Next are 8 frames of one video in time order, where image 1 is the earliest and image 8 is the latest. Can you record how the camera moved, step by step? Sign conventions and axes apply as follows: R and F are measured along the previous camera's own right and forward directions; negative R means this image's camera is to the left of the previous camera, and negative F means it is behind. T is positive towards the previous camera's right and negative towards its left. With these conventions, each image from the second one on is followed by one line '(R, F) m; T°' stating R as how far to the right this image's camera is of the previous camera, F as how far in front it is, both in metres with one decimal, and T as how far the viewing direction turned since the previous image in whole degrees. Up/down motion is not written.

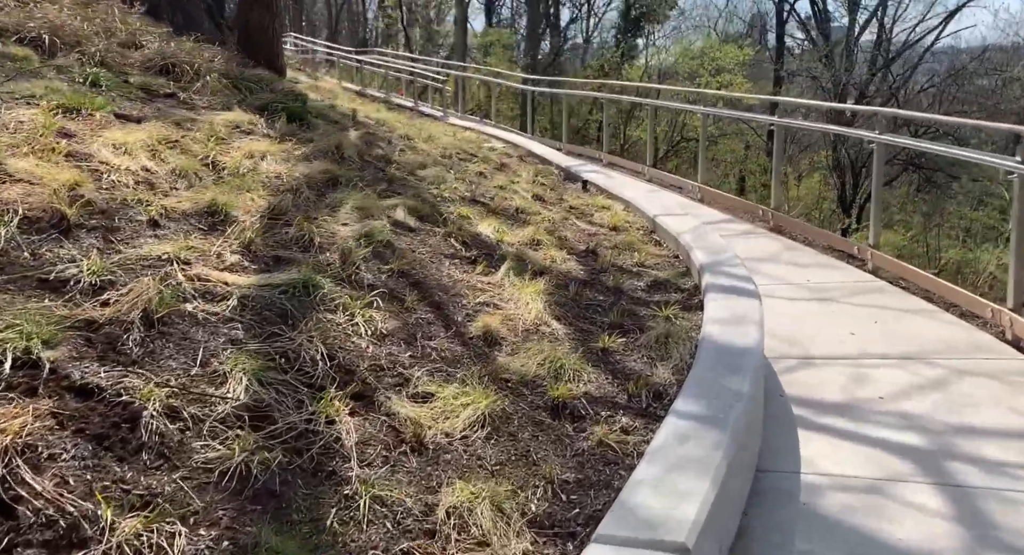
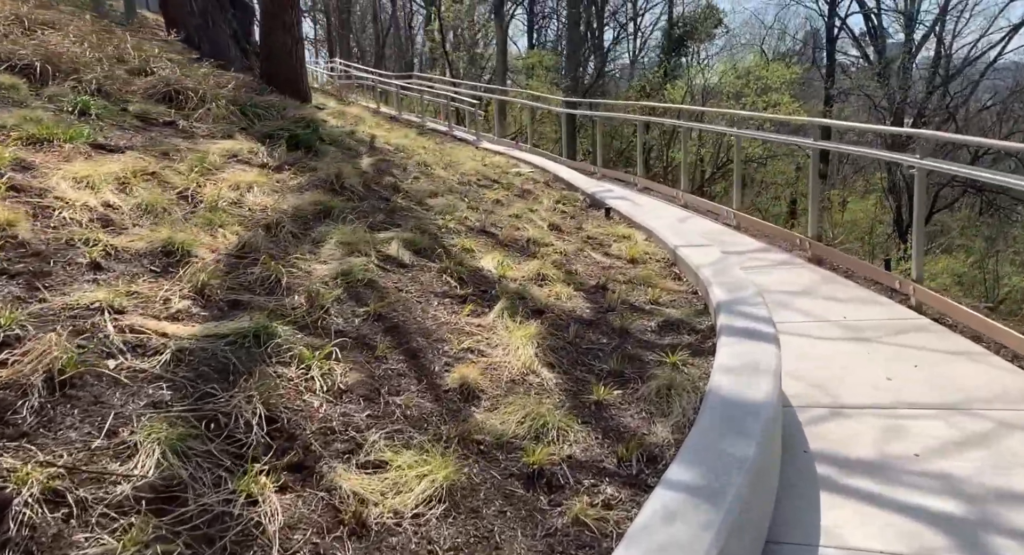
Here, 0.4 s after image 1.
(+0.2, +0.3) m; -3°
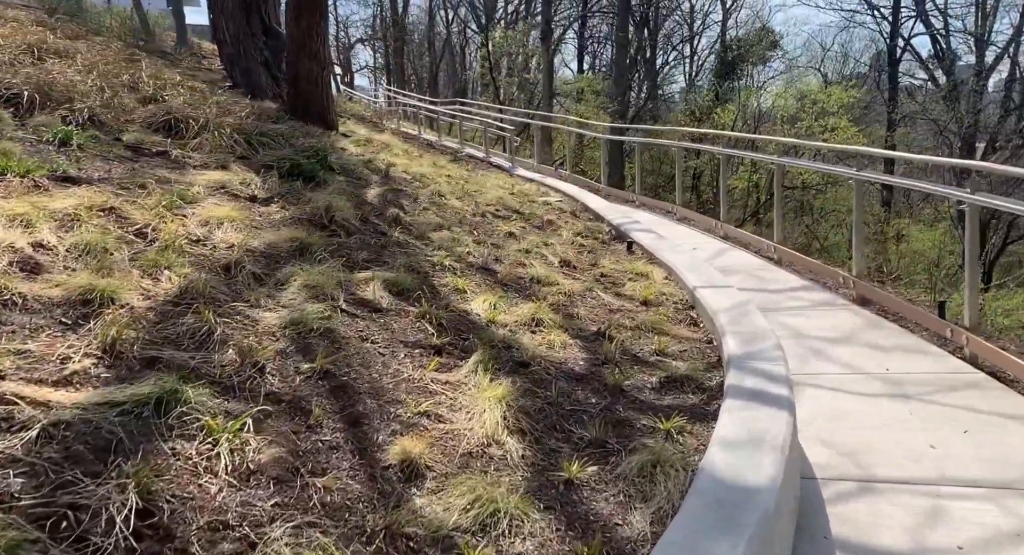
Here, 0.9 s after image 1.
(+0.3, +0.4) m; -3°
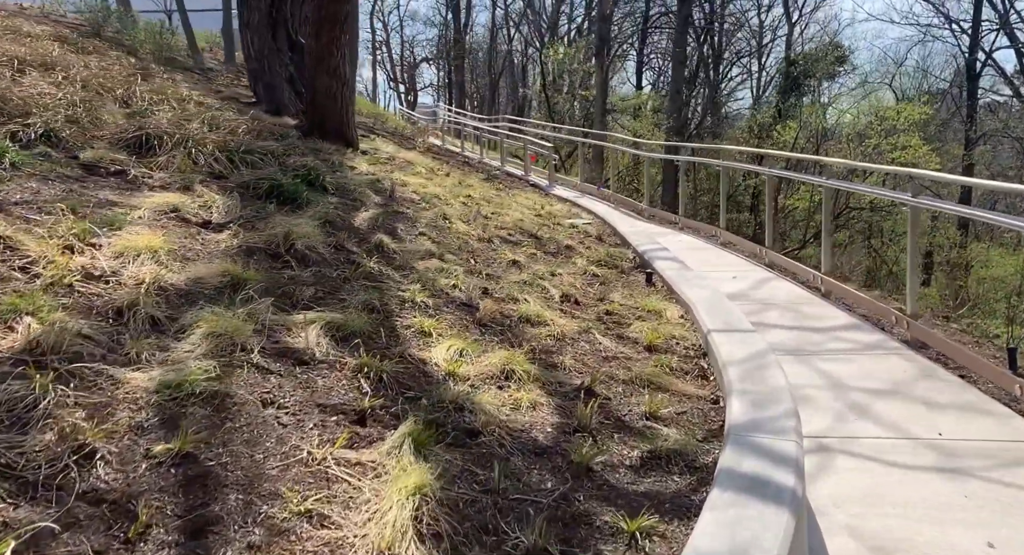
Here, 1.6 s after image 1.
(+0.4, +0.7) m; -4°
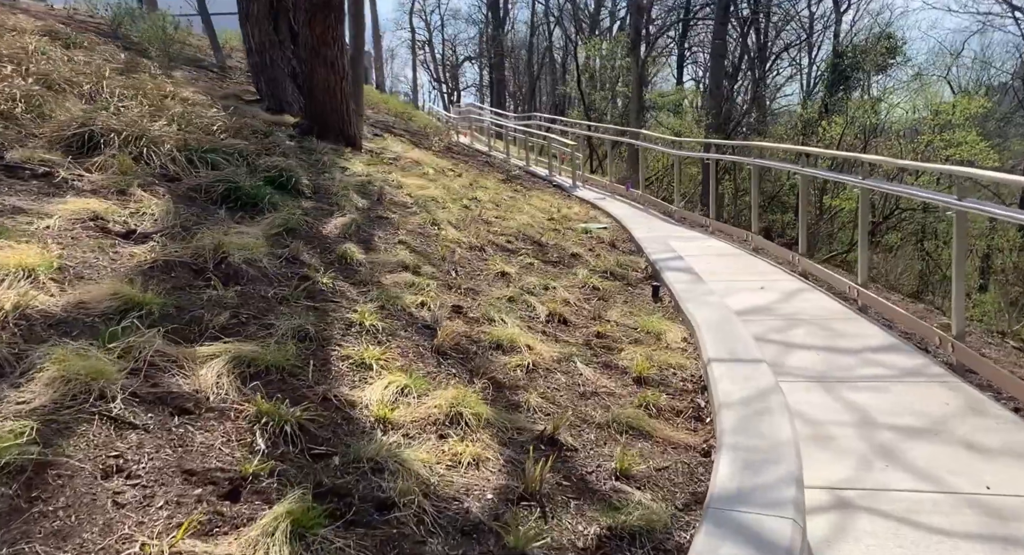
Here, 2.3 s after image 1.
(+0.3, +0.7) m; -3°
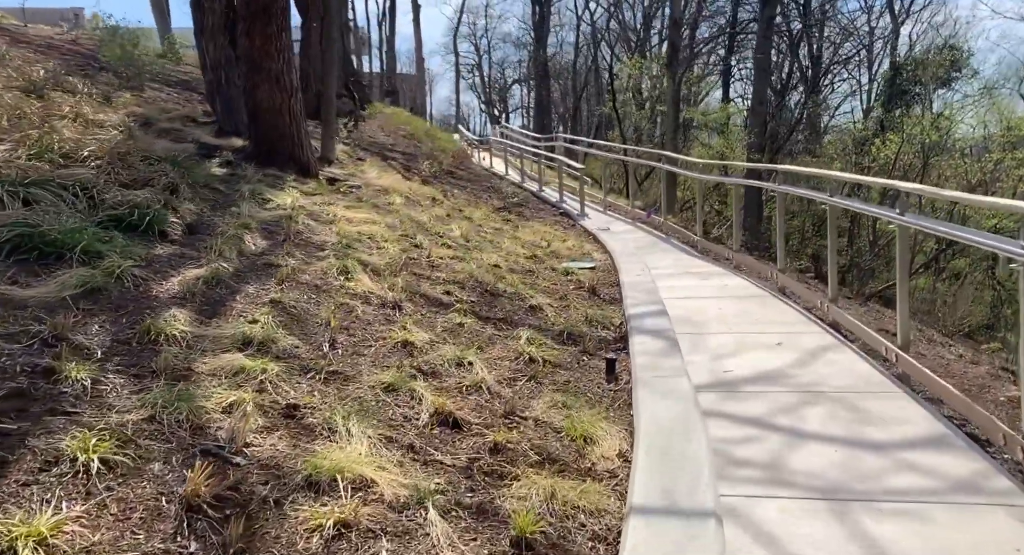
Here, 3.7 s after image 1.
(+0.7, +1.4) m; -3°
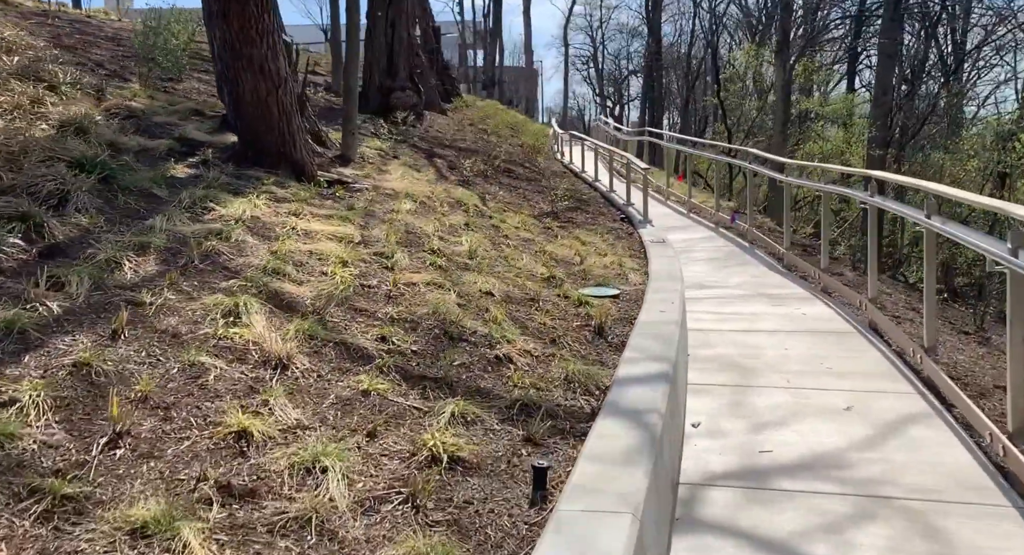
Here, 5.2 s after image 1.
(+0.7, +1.4) m; -7°
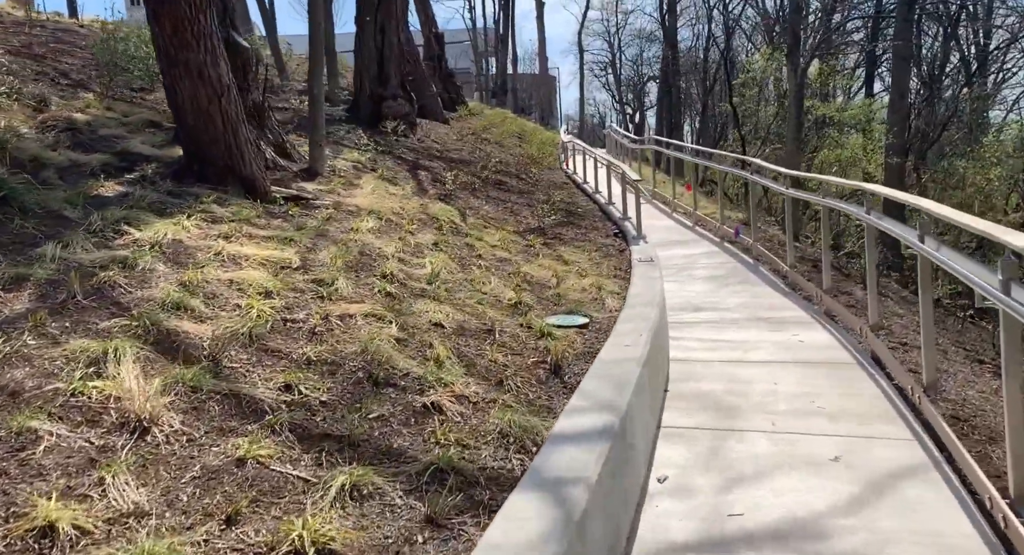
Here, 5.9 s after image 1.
(+0.4, +0.6) m; -1°
